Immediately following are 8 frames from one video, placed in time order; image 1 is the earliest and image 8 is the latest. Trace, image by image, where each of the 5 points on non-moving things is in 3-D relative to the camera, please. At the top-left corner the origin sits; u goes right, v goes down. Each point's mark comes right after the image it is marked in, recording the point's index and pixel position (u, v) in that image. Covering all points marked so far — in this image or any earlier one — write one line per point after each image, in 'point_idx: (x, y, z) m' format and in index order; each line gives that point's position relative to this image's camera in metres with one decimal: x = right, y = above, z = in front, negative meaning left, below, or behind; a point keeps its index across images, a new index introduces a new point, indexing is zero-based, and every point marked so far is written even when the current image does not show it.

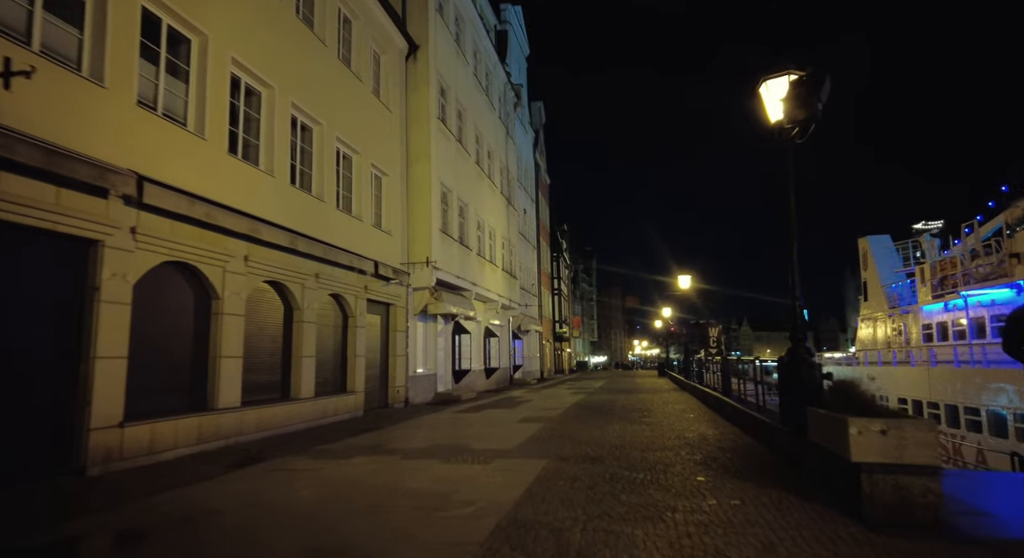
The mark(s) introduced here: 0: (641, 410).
0: (+3.2, -3.2, +14.0) m
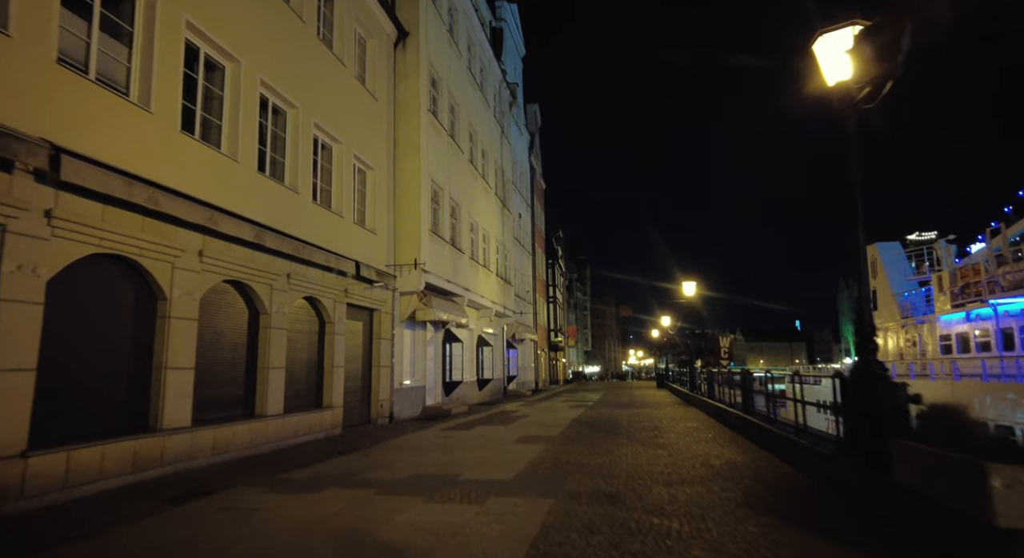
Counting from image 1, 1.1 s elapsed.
0: (+3.1, -3.3, +12.7) m
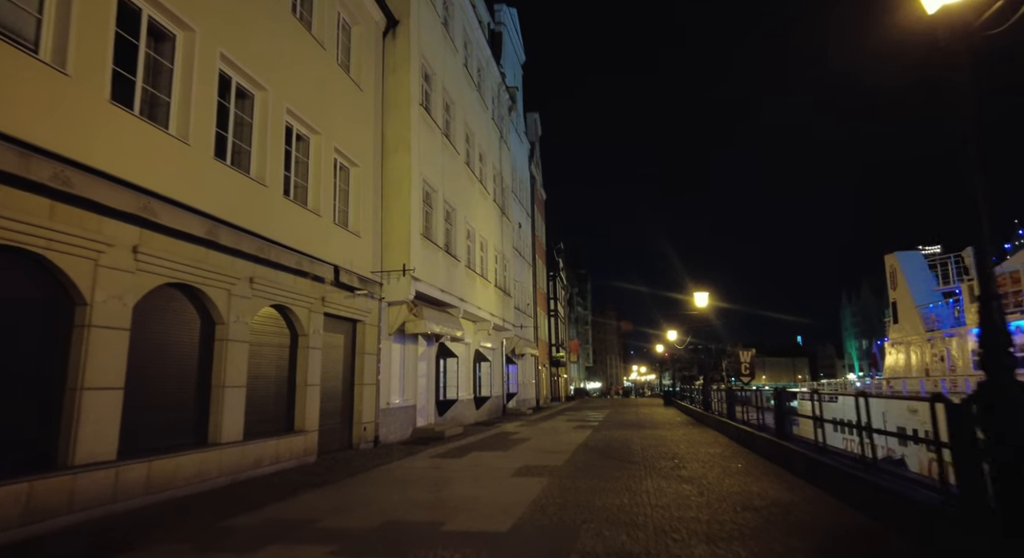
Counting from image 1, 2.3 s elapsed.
0: (+3.0, -3.4, +11.1) m
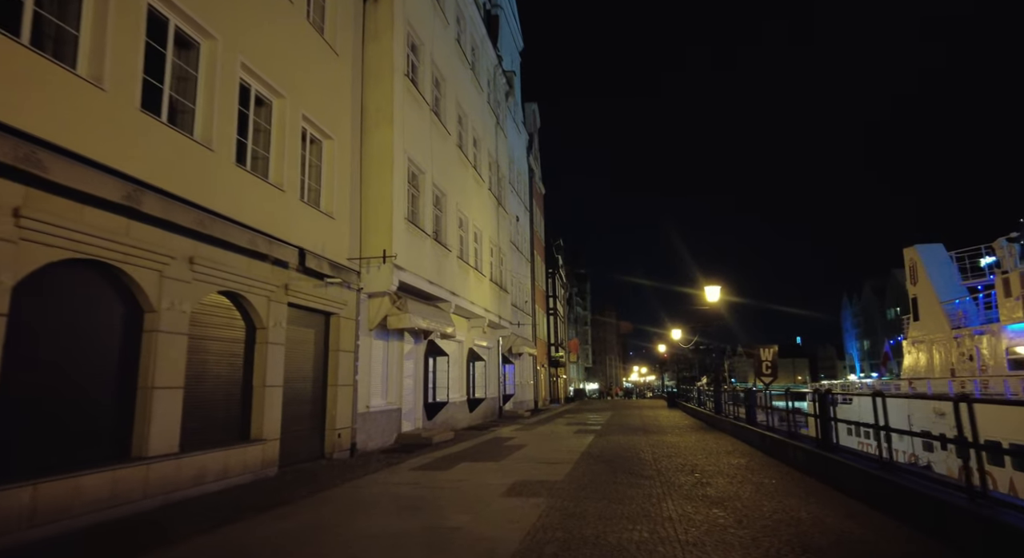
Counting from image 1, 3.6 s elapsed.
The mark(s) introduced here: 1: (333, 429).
0: (+2.9, -3.1, +9.6) m
1: (-3.6, -3.0, +11.7) m
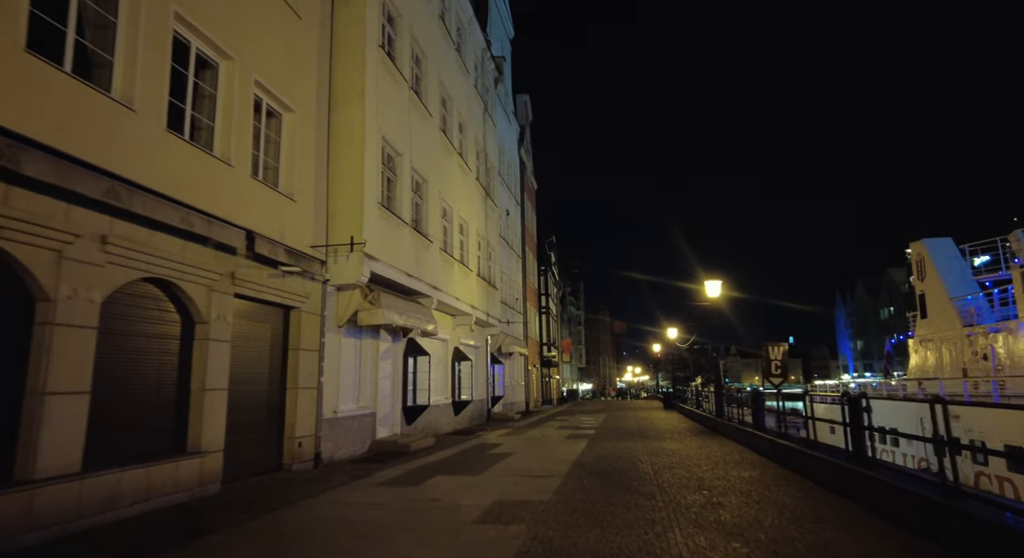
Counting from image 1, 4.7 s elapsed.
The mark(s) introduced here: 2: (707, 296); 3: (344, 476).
0: (+2.6, -3.0, +8.3) m
1: (-3.9, -2.8, +10.4) m
2: (+6.2, -0.5, +18.6) m
3: (-3.0, -3.6, +10.5) m
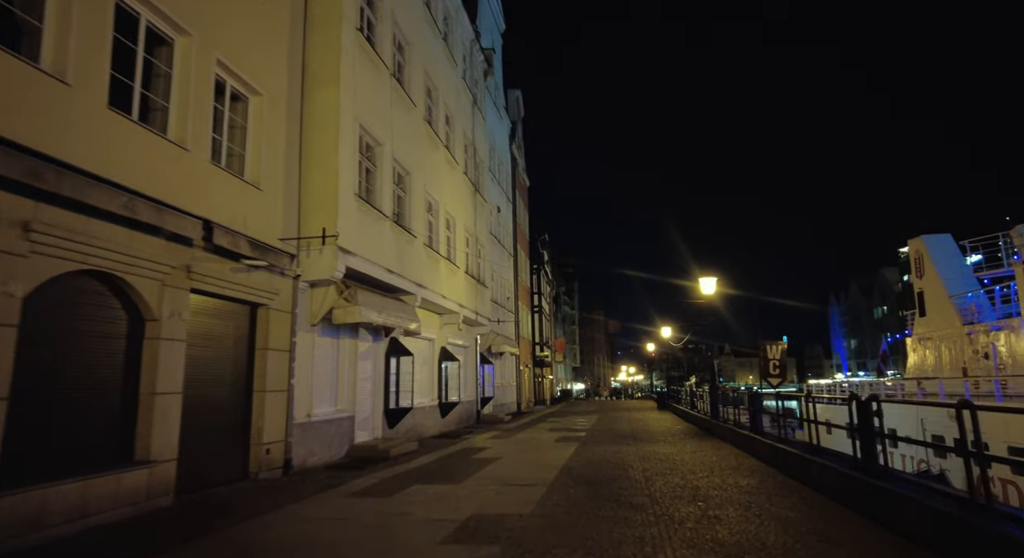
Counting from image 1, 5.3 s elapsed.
0: (+2.3, -2.9, +7.7) m
1: (-4.2, -2.7, +9.7) m
2: (+5.9, -0.4, +18.0) m
3: (-3.3, -3.5, +9.8) m
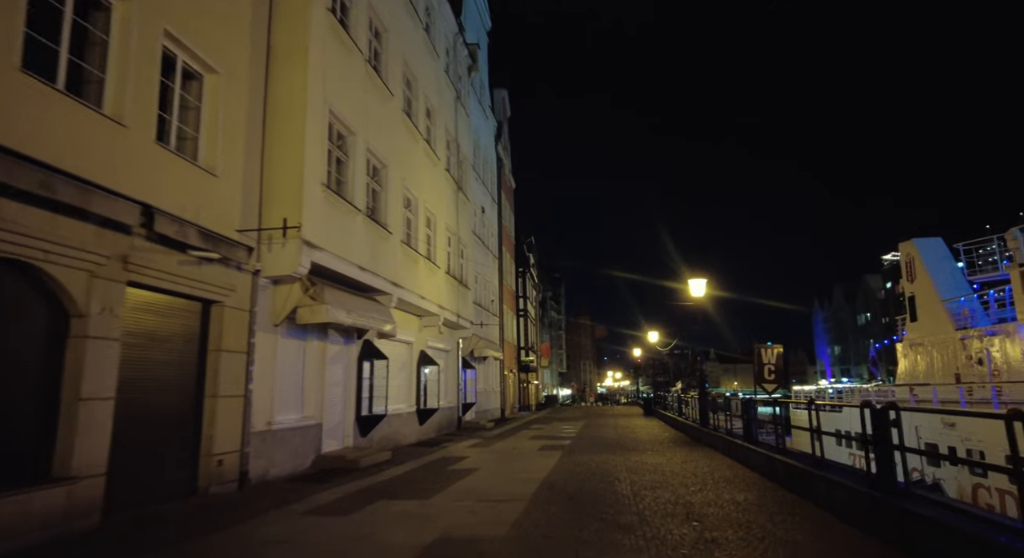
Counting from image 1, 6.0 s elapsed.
0: (+2.0, -2.8, +6.9) m
1: (-4.6, -2.7, +8.8) m
2: (+5.3, -0.5, +17.3) m
3: (-3.7, -3.4, +9.0) m
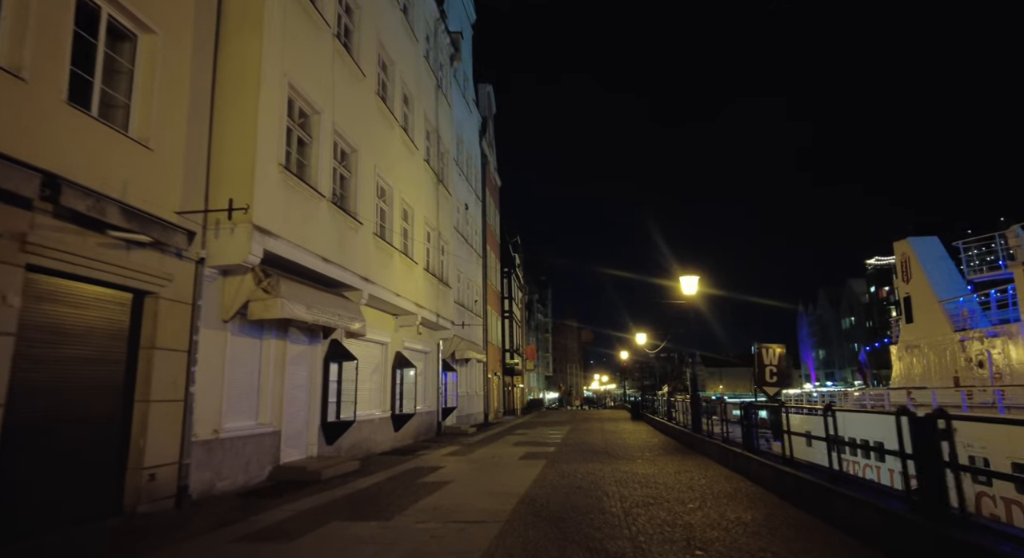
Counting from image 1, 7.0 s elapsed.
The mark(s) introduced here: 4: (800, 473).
0: (+1.7, -2.6, +5.9) m
1: (-4.9, -2.5, +7.6) m
2: (+4.8, -0.4, +16.4) m
3: (-4.0, -3.2, +7.8) m
4: (+3.9, -2.6, +7.8) m
